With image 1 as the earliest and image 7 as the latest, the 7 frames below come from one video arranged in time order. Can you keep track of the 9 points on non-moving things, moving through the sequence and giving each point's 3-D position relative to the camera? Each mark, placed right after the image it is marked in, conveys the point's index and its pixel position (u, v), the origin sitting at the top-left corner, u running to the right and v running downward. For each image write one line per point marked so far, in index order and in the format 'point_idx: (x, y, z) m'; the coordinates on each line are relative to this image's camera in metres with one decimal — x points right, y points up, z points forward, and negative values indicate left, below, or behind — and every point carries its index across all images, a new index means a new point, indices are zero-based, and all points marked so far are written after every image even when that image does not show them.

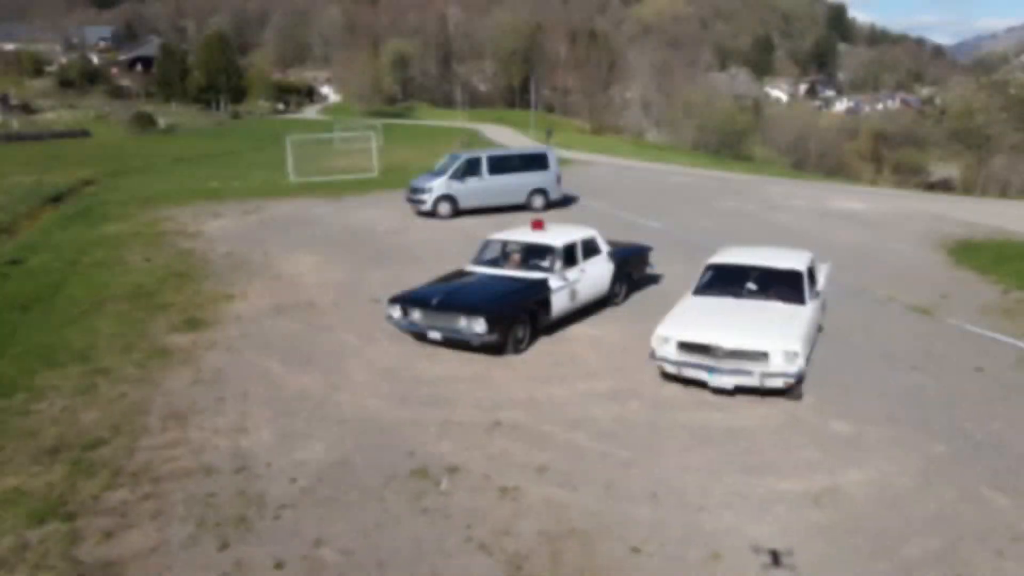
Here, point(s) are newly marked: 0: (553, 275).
0: (+0.4, +0.1, +6.7) m
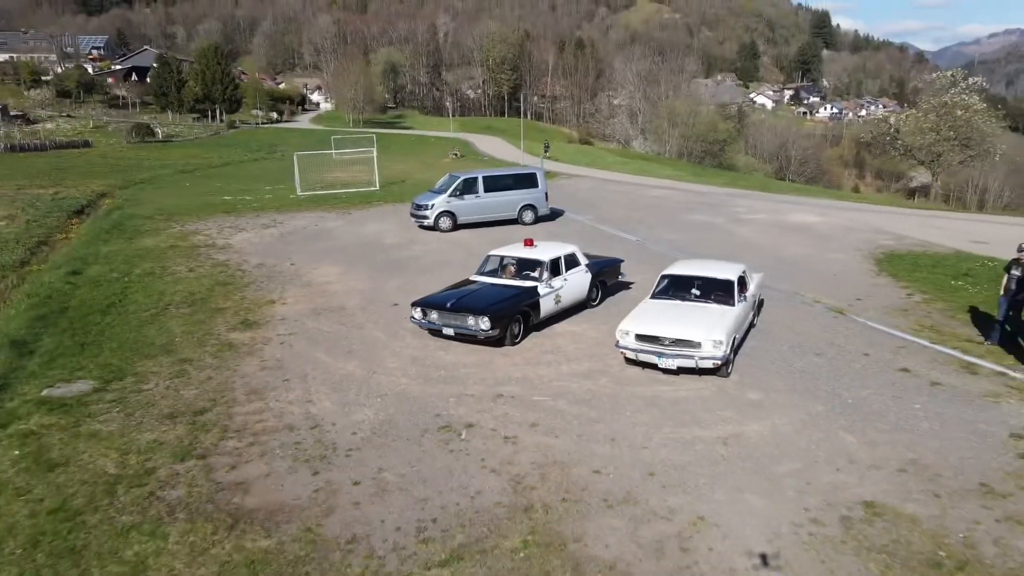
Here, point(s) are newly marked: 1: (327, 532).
0: (+0.3, +0.1, +8.4) m
1: (-1.1, -1.4, +4.5) m
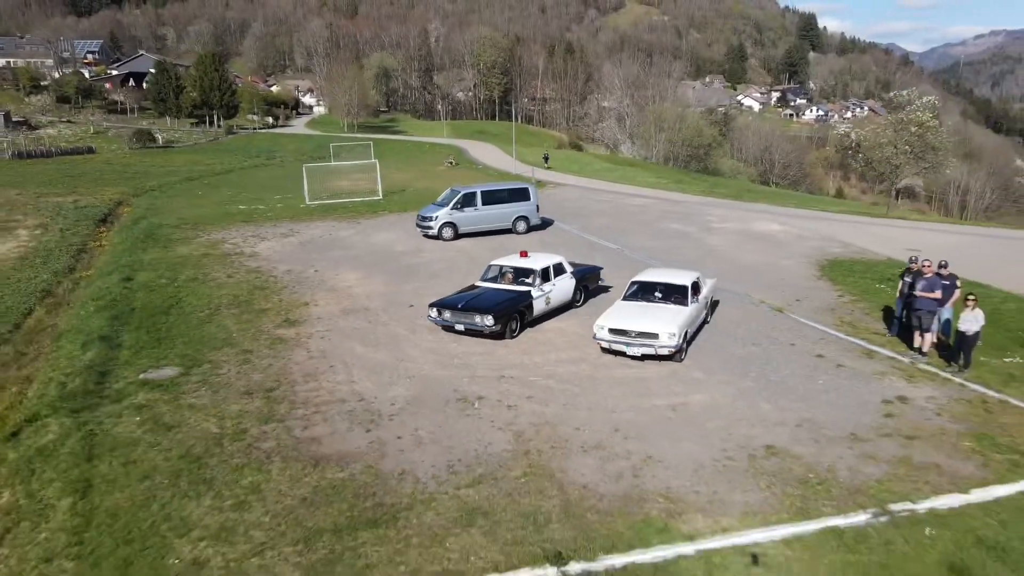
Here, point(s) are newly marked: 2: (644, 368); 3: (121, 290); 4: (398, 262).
0: (+0.3, 0.0, +10.2) m
1: (-1.1, -1.5, +6.3) m
2: (+1.5, -0.8, +8.3) m
3: (-6.7, 0.0, +12.8) m
4: (-2.2, +0.5, +14.6) m
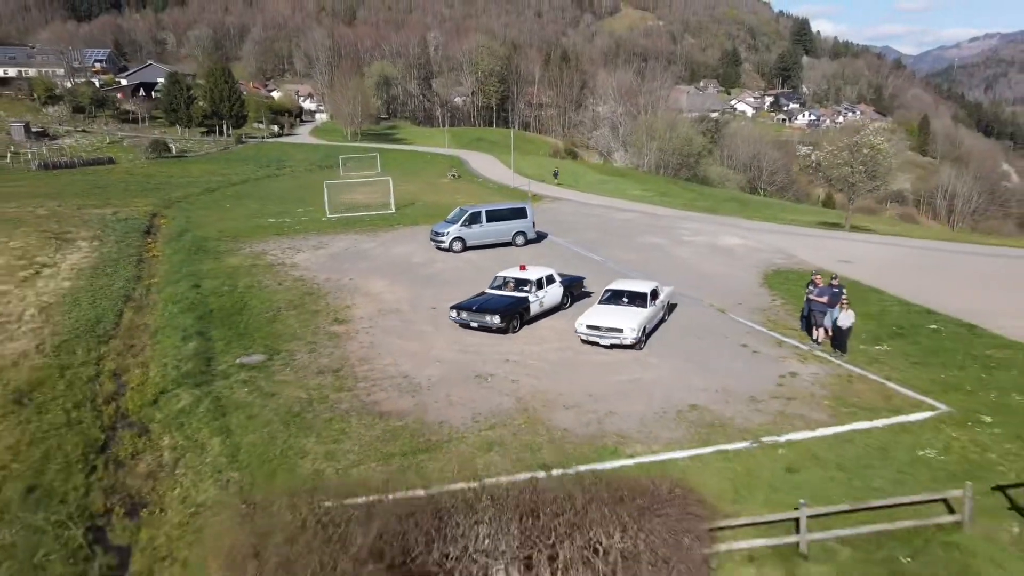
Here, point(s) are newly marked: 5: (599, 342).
0: (+0.3, -0.1, +13.1) m
1: (-1.1, -1.6, +9.2) m
2: (+1.5, -0.9, +11.2) m
3: (-6.6, -0.1, +15.7) m
4: (-2.2, +0.4, +17.5) m
5: (+1.4, -0.7, +11.3) m
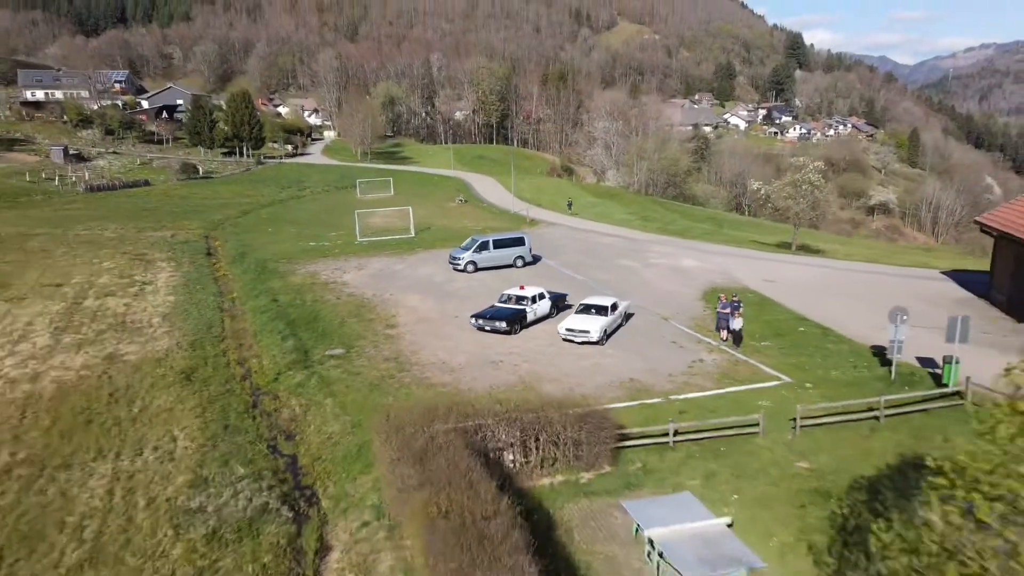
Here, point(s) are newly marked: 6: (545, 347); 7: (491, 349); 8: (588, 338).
0: (+0.4, -0.4, +18.3) m
1: (-1.0, -1.9, +14.4) m
2: (+1.6, -1.2, +16.4) m
3: (-6.6, -0.5, +20.9) m
4: (-2.2, 0.0, +22.7) m
5: (+1.5, -1.0, +16.5) m
6: (+0.7, -1.3, +16.6) m
7: (-0.5, -1.3, +16.7) m
8: (+1.7, -1.1, +16.6) m
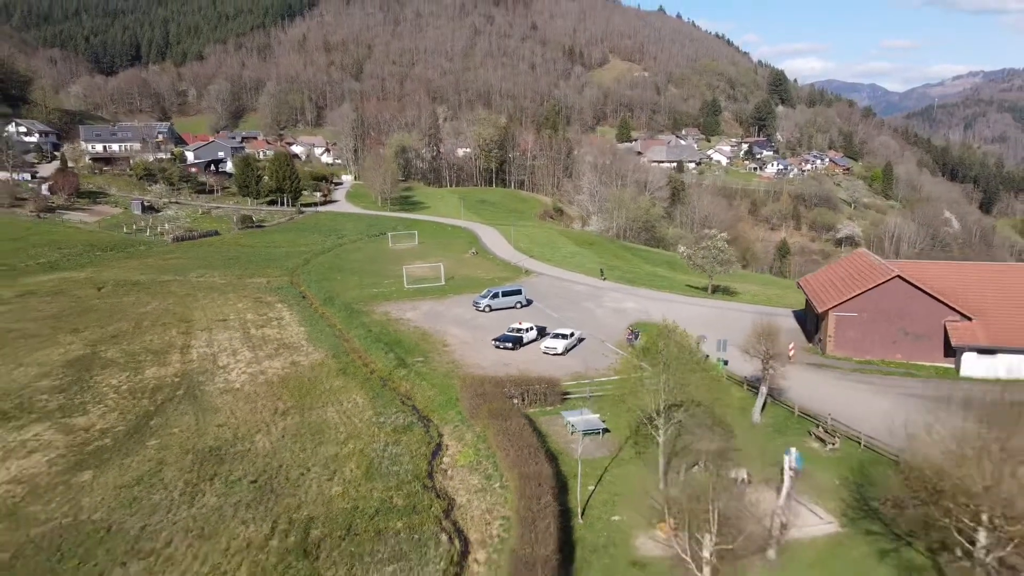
0: (+0.5, -2.0, +32.2) m
1: (-0.9, -3.3, +28.2) m
2: (+1.7, -2.7, +30.3) m
3: (-6.5, -2.1, +34.7) m
4: (-2.1, -1.7, +36.6) m
5: (+1.6, -2.5, +30.4) m
6: (+0.9, -2.8, +30.4) m
7: (-0.3, -2.8, +30.6) m
8: (+1.9, -2.5, +30.4) m
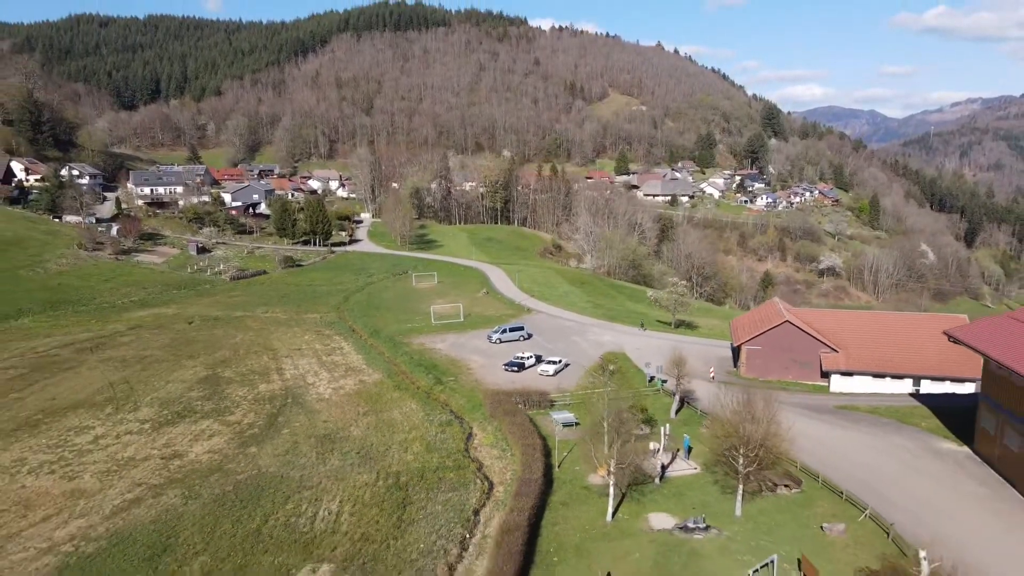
0: (+0.8, -4.3, +44.5) m
1: (-0.6, -5.5, +40.5) m
2: (+2.0, -5.0, +42.6) m
3: (-6.2, -4.6, +47.0) m
4: (-1.8, -4.2, +48.9) m
5: (+1.9, -4.8, +42.7) m
6: (+1.2, -5.1, +42.7) m
7: (0.0, -5.1, +42.9) m
8: (+2.2, -4.8, +42.7) m
